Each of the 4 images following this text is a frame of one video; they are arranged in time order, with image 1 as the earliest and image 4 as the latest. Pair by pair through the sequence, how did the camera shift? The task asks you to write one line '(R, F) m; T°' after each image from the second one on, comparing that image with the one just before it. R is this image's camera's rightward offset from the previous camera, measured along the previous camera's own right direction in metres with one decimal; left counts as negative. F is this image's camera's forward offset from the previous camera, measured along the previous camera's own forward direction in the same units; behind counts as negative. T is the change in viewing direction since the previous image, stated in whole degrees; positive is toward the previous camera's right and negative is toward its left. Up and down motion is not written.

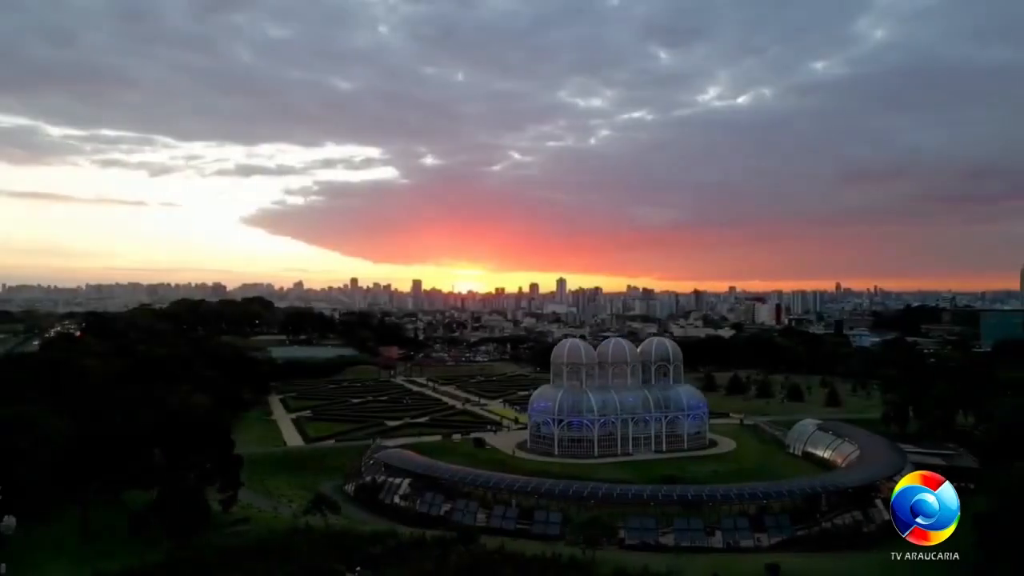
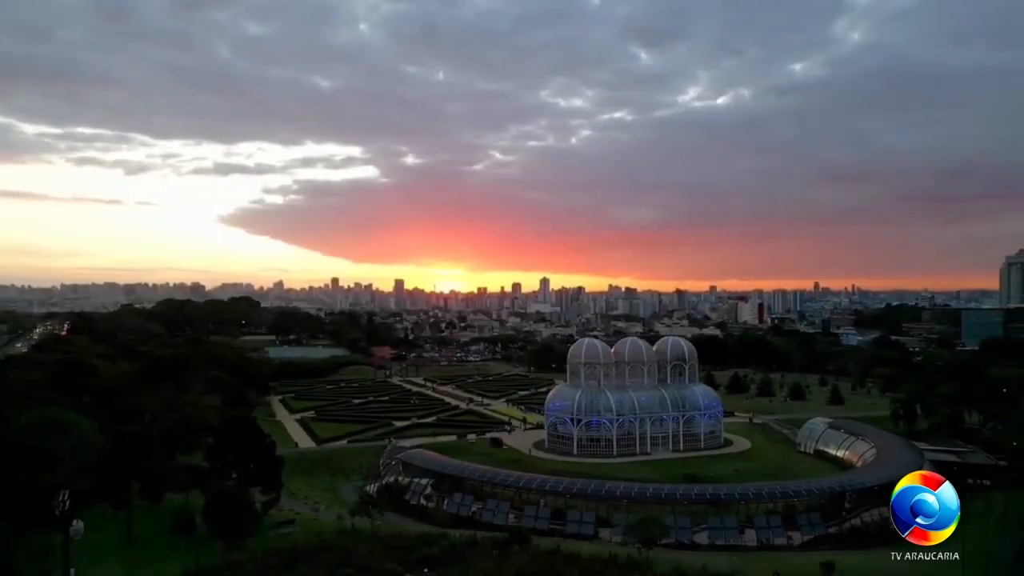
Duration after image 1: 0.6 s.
(-1.9, +0.1) m; +2°
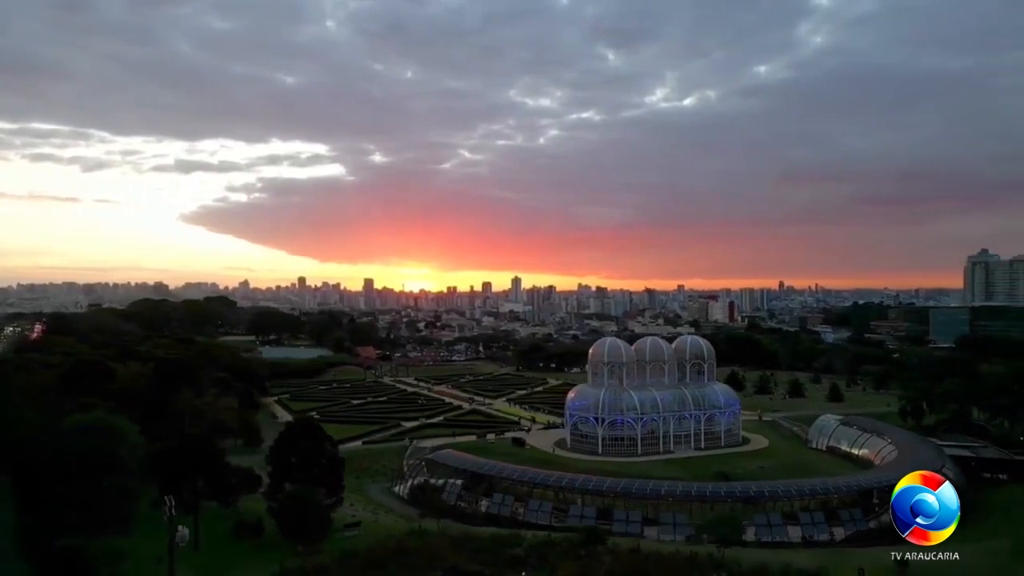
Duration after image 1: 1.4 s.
(-2.9, +0.2) m; +3°
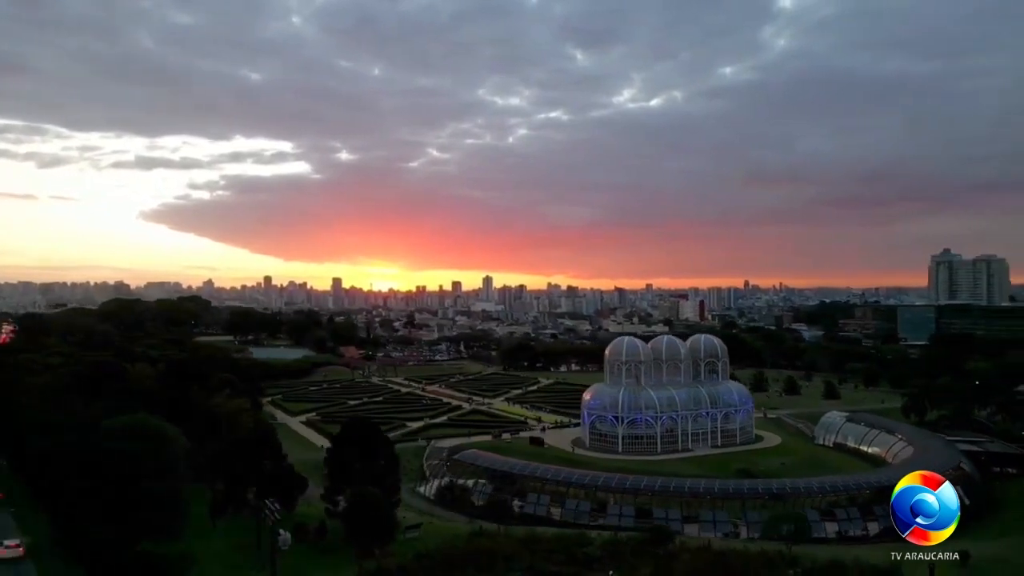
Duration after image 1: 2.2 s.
(-2.7, +0.2) m; +3°
